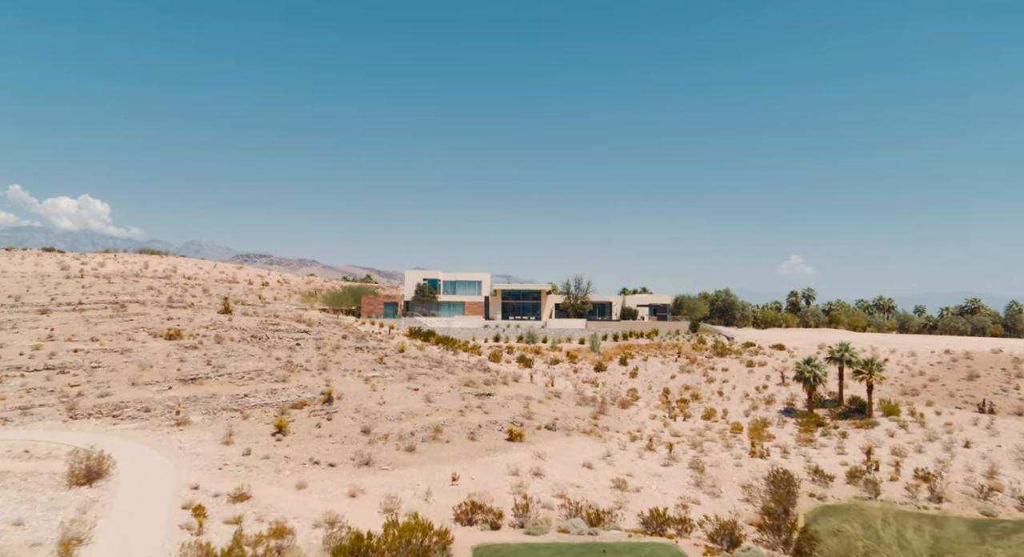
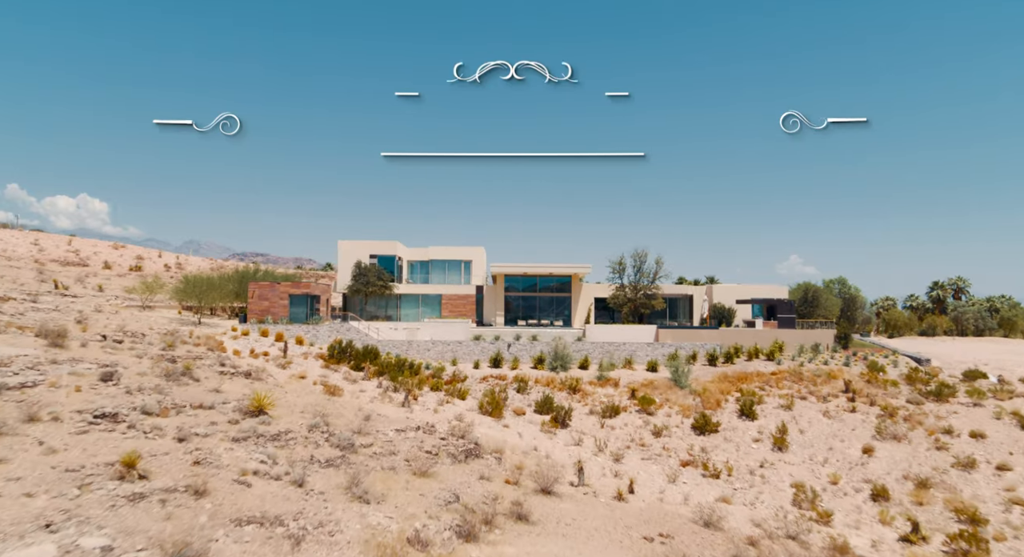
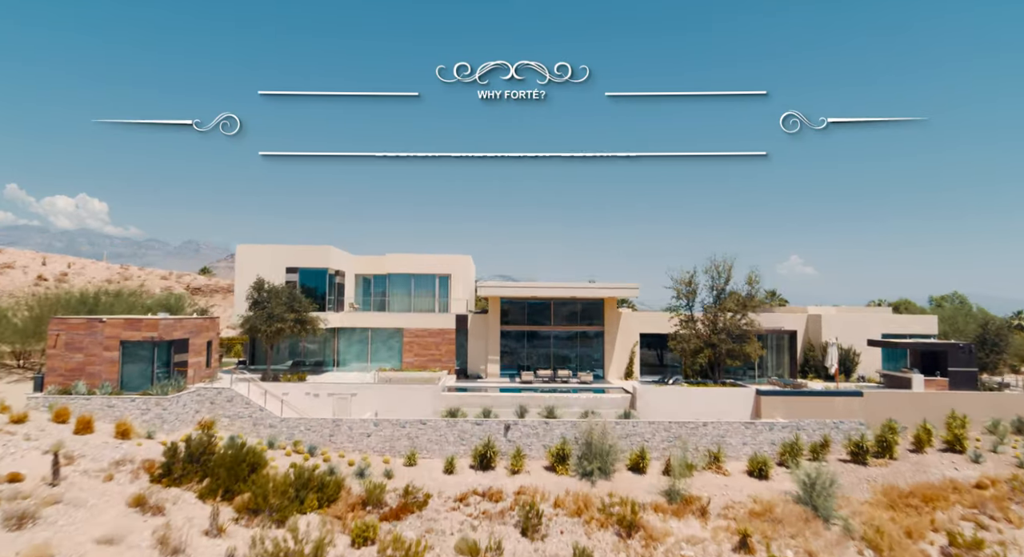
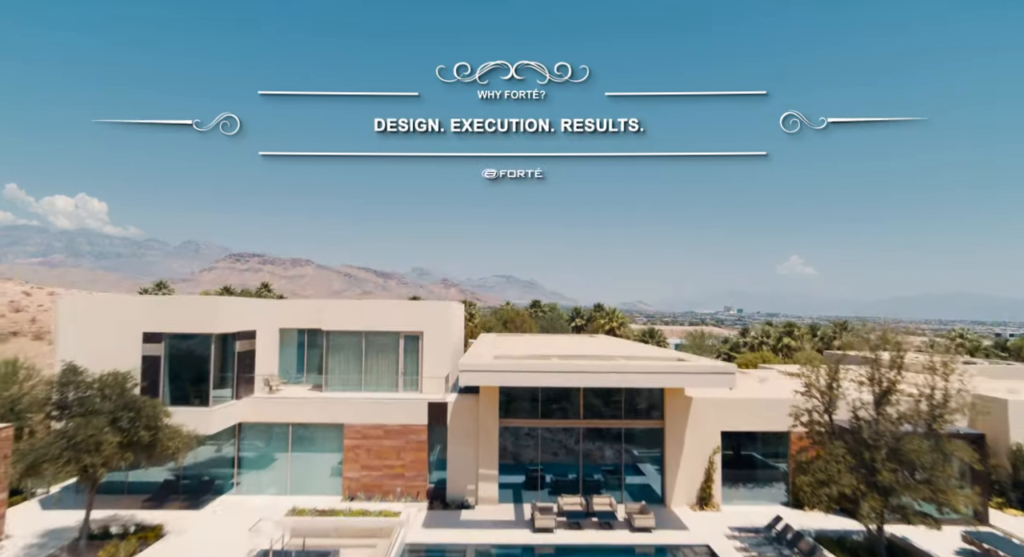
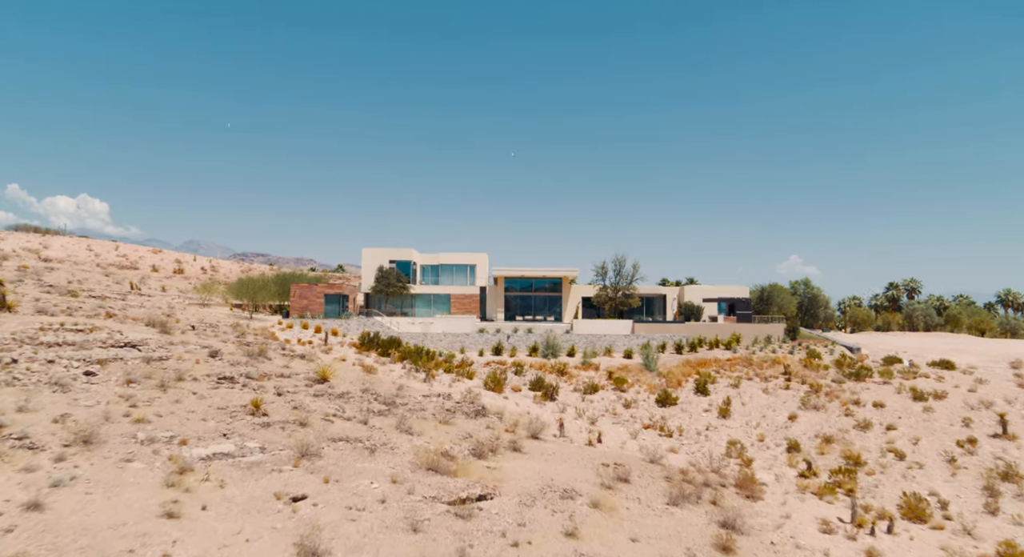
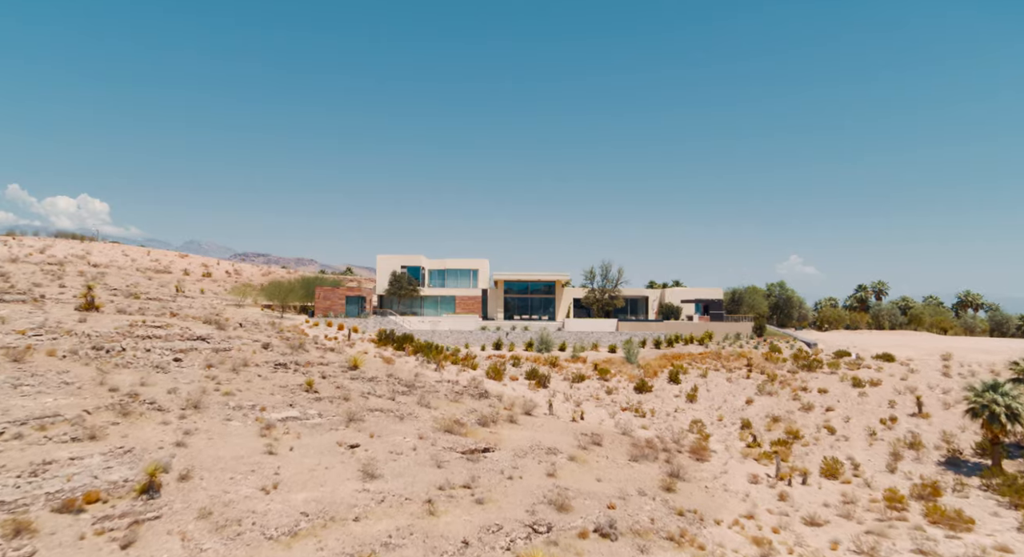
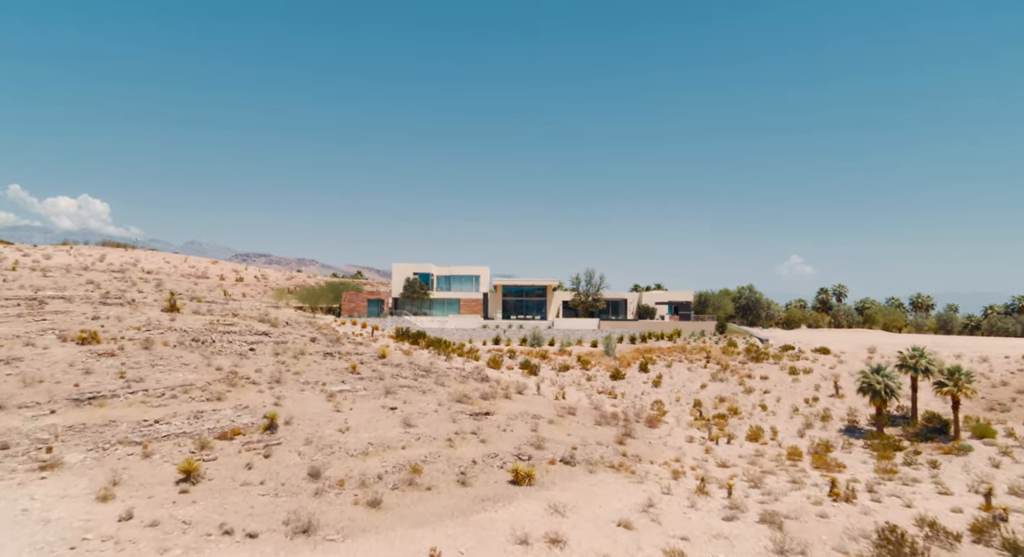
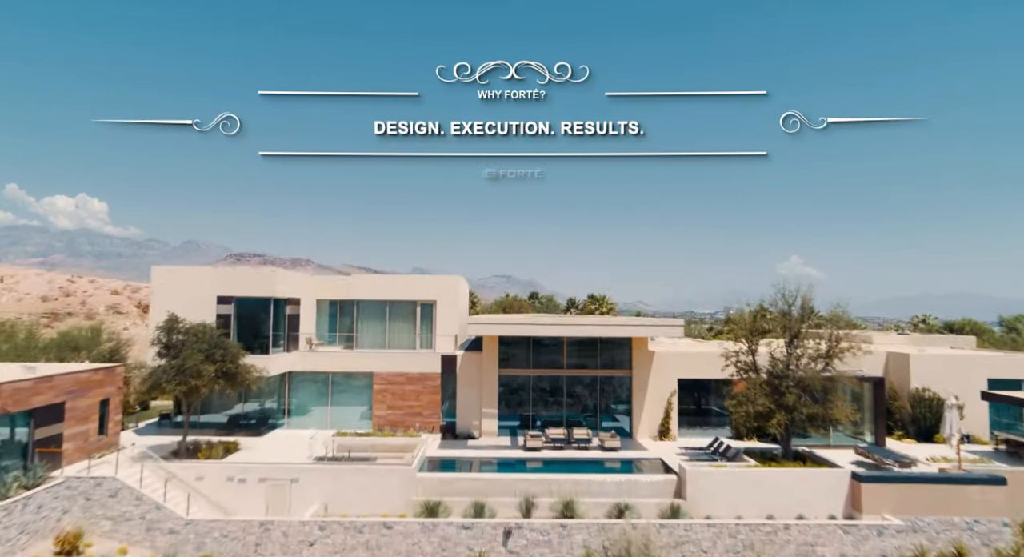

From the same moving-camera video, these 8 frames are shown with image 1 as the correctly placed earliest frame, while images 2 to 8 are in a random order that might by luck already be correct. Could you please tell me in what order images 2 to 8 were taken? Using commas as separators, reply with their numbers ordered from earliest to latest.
7, 6, 5, 2, 3, 8, 4
